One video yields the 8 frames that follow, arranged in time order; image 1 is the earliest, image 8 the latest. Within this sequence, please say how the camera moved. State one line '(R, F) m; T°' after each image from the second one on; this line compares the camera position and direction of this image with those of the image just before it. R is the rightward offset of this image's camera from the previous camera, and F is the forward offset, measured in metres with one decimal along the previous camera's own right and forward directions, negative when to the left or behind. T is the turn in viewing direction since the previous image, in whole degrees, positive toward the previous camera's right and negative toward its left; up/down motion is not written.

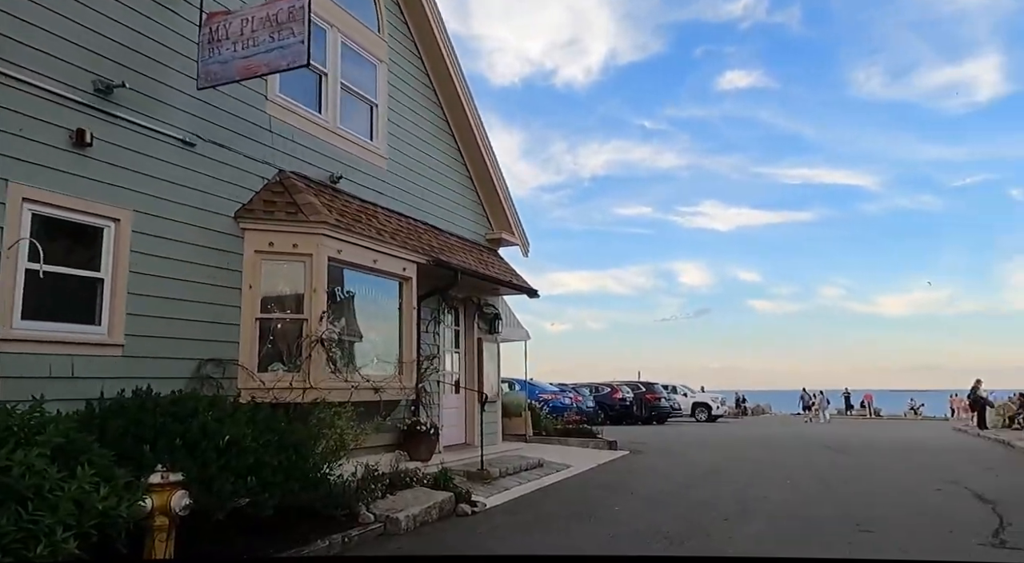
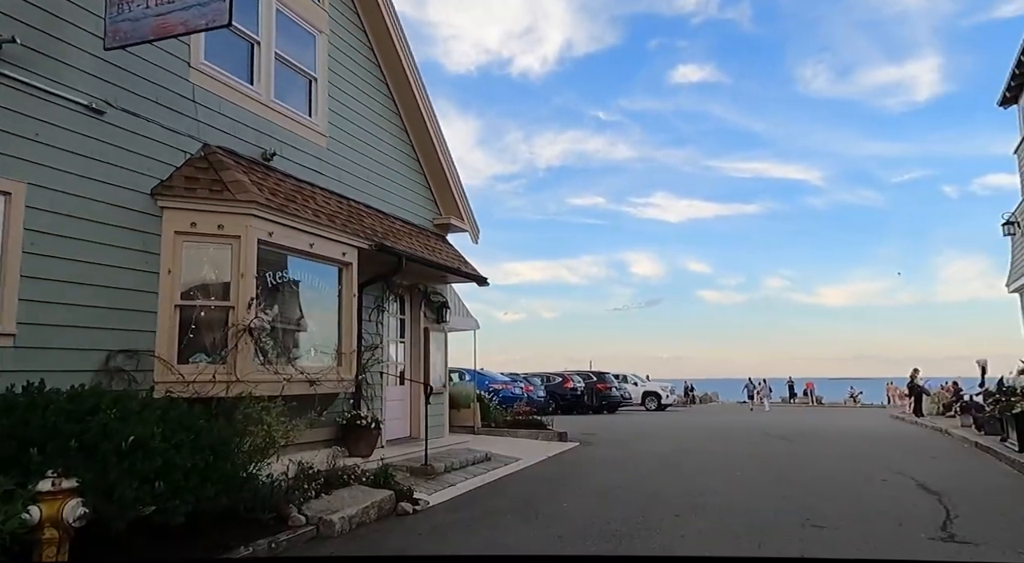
(+0.1, +0.4) m; +4°
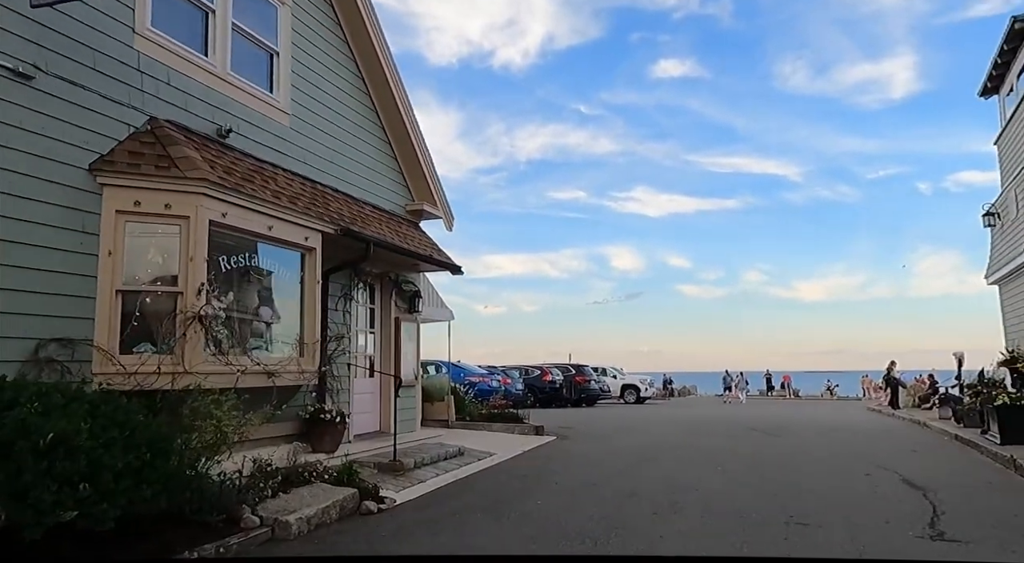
(+0.1, +0.4) m; +2°
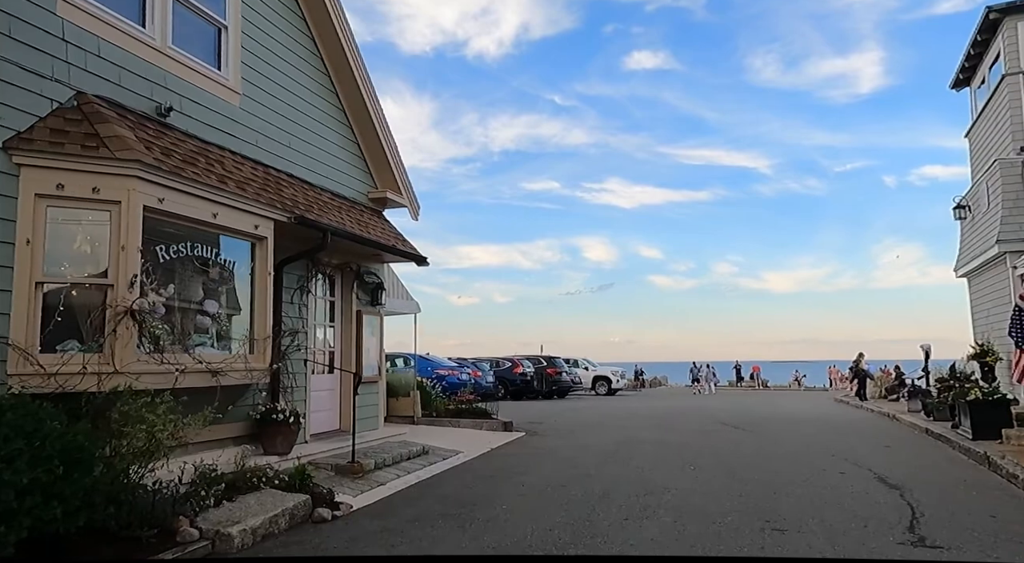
(+0.1, +0.4) m; +2°
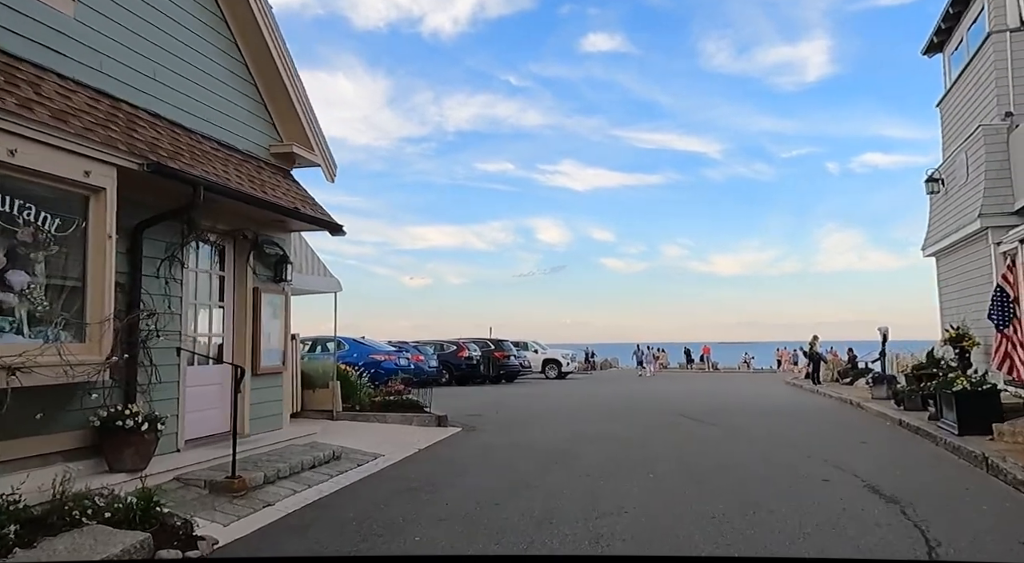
(+0.3, +1.6) m; +4°
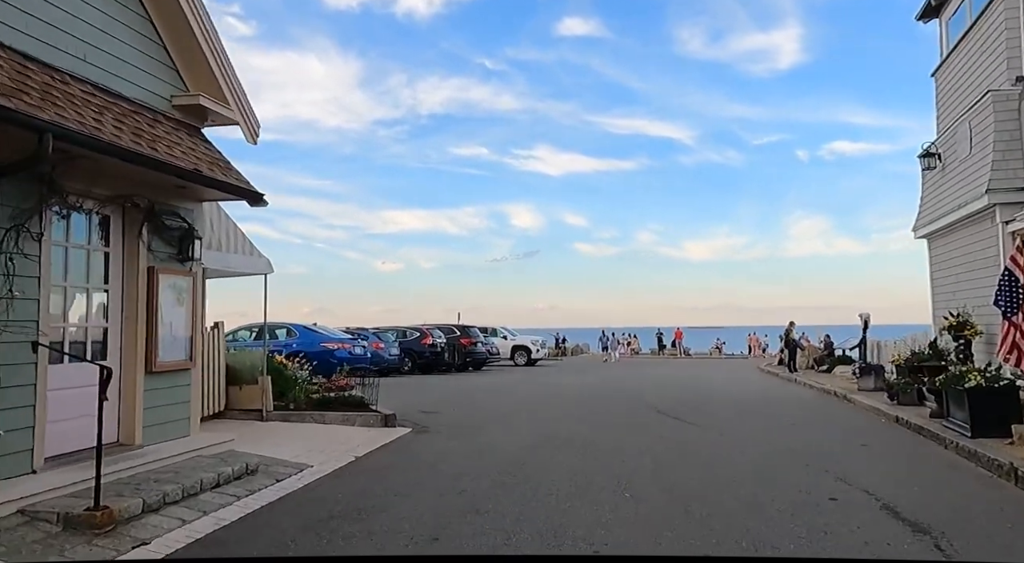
(+0.2, +1.4) m; +2°
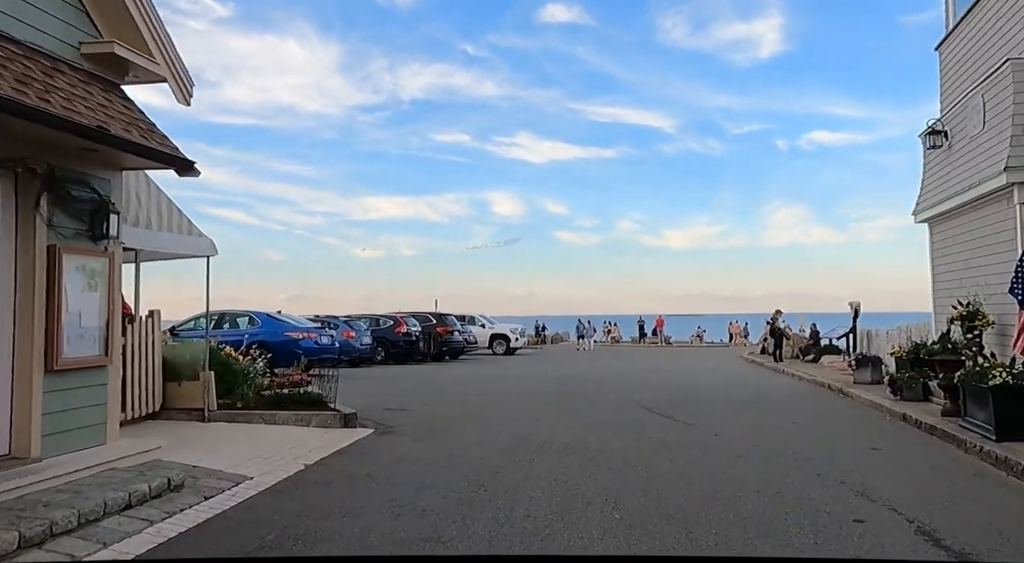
(+0.1, +1.1) m; +2°
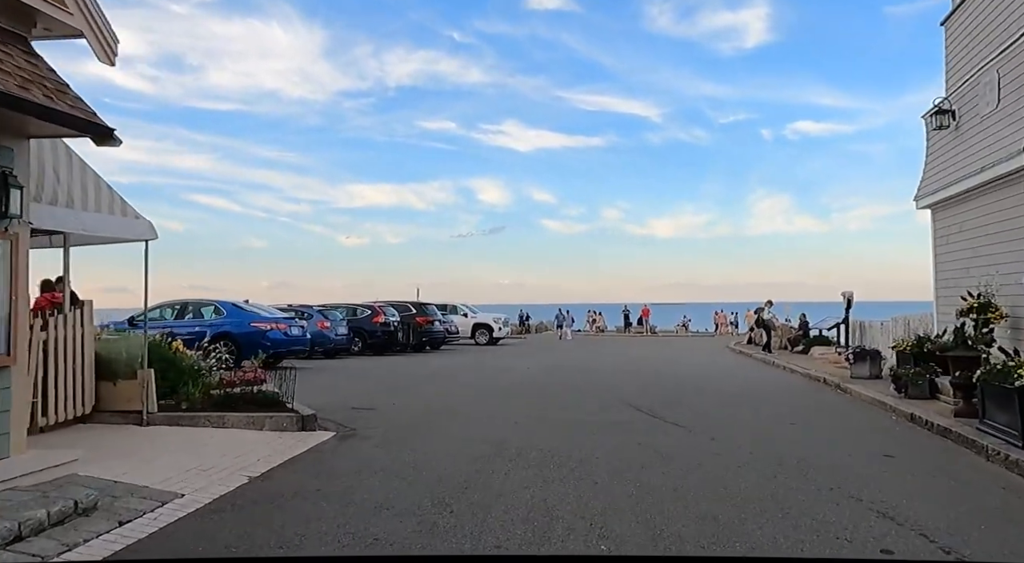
(+0.1, +0.9) m; +1°
